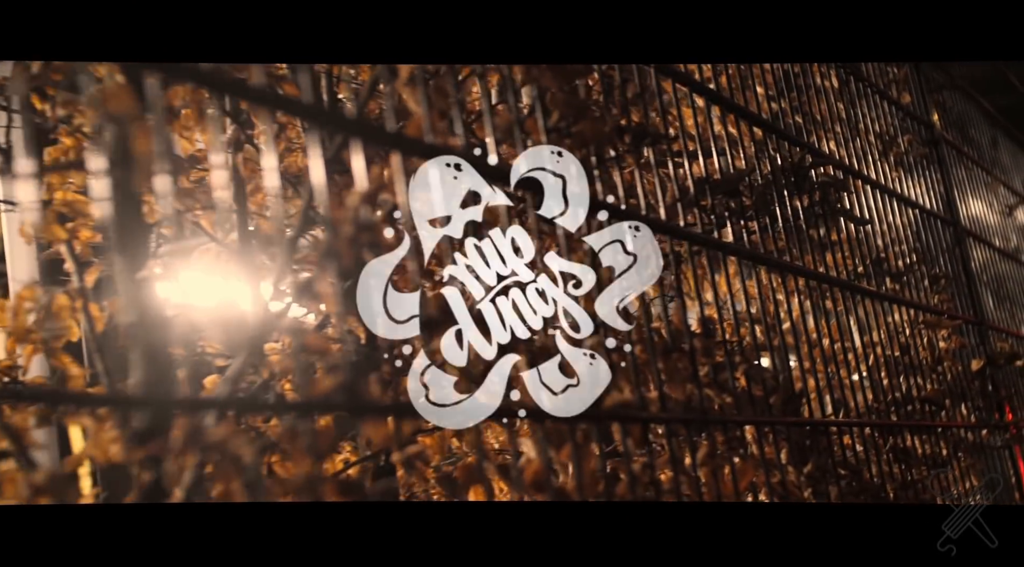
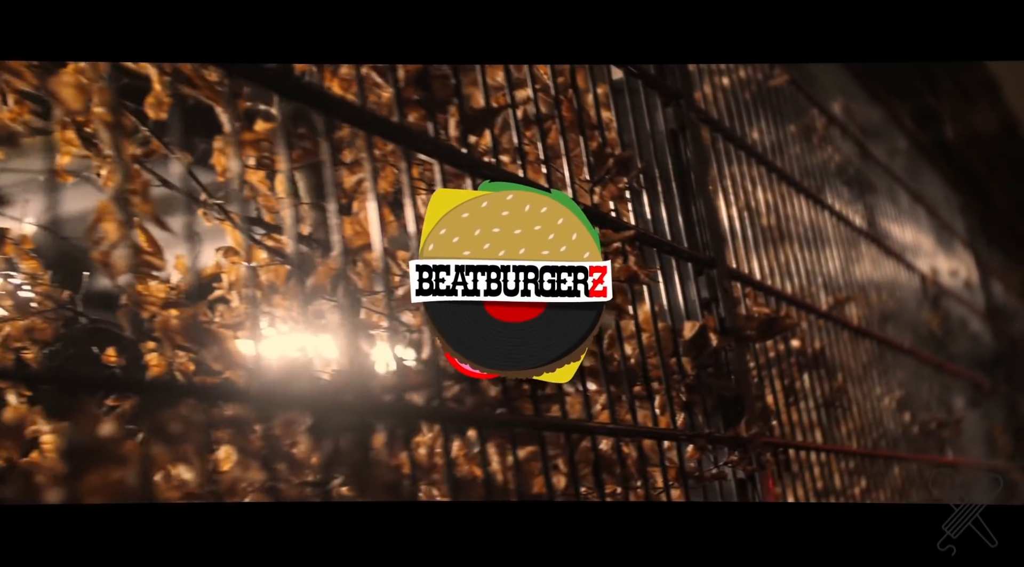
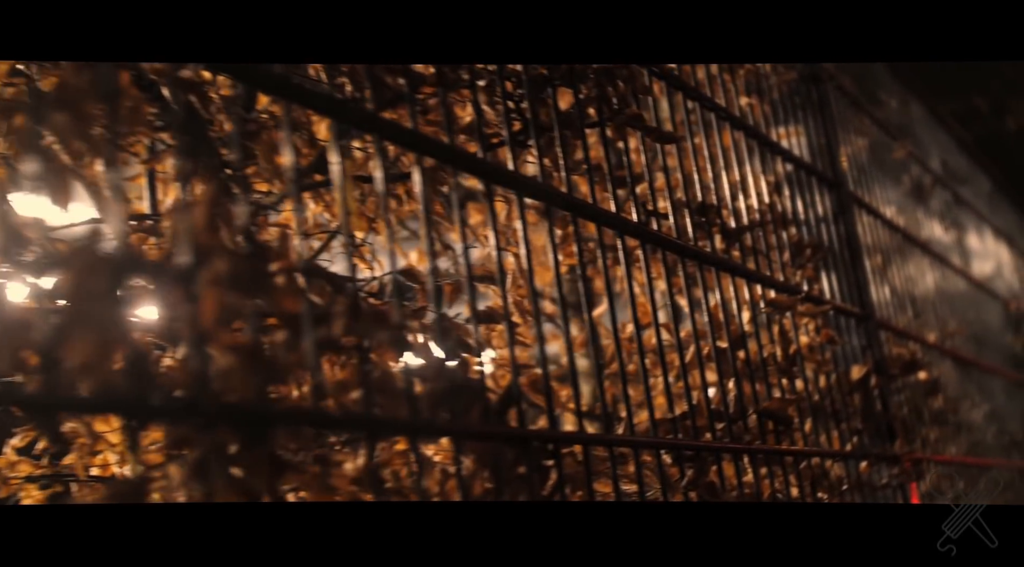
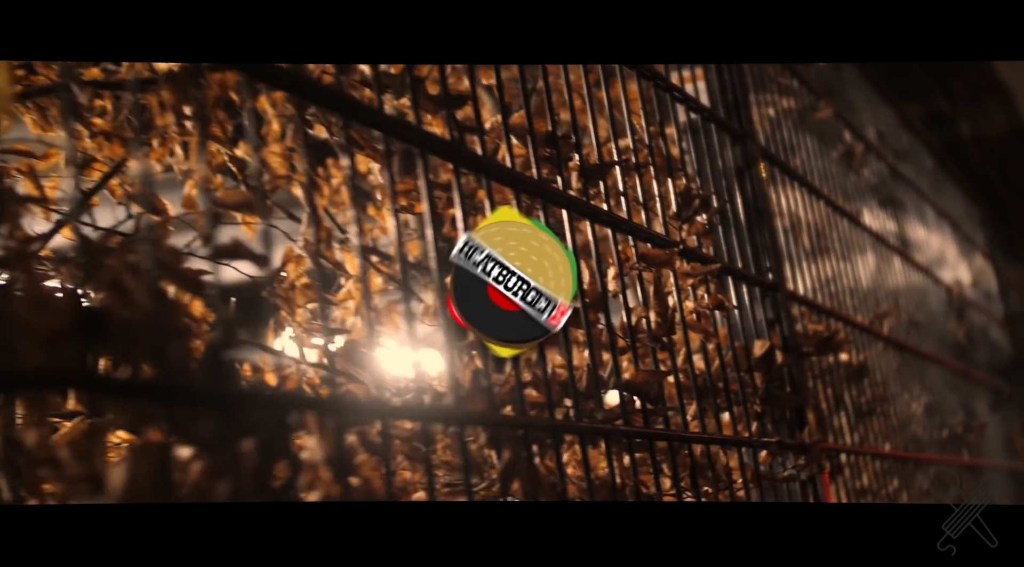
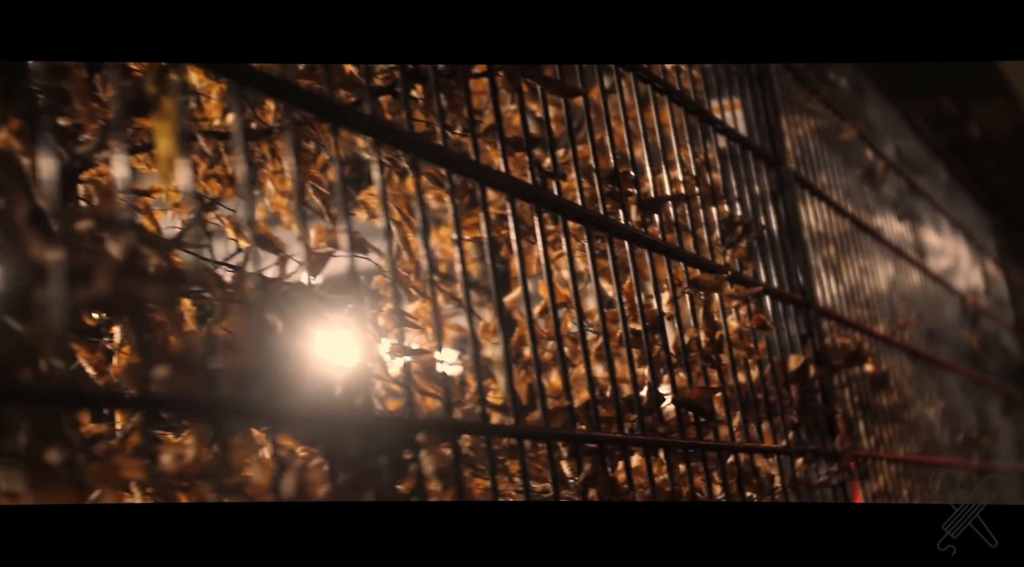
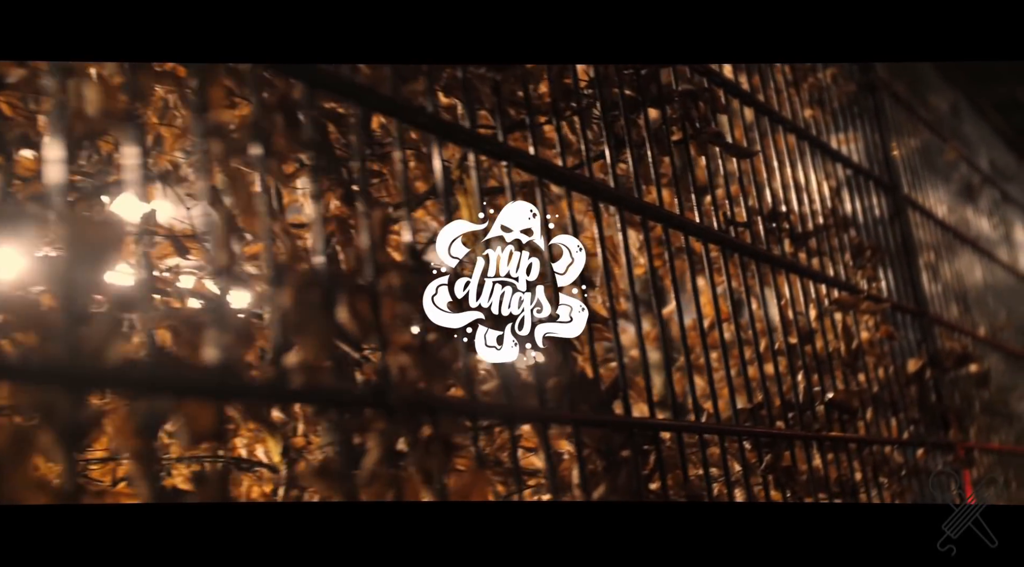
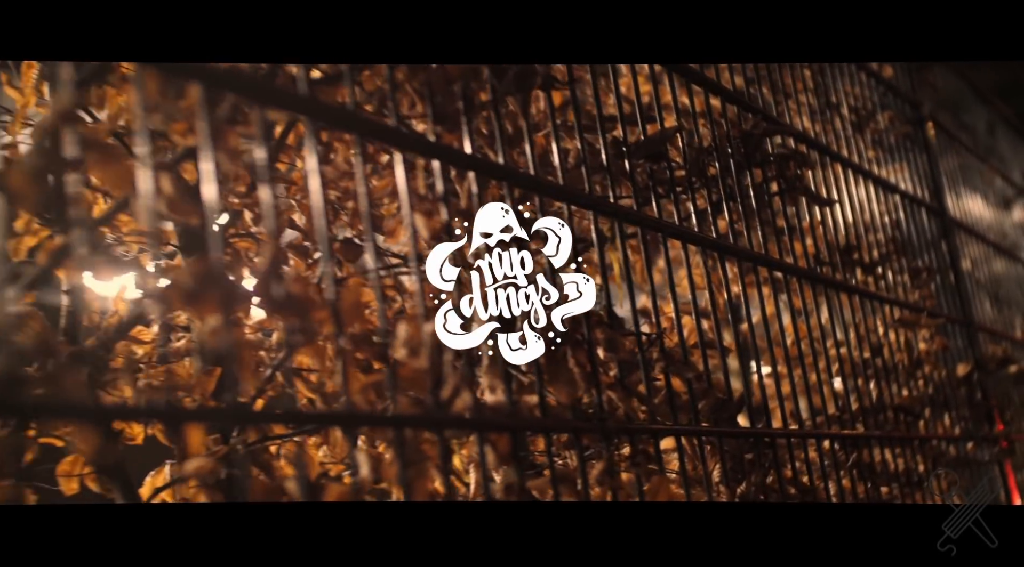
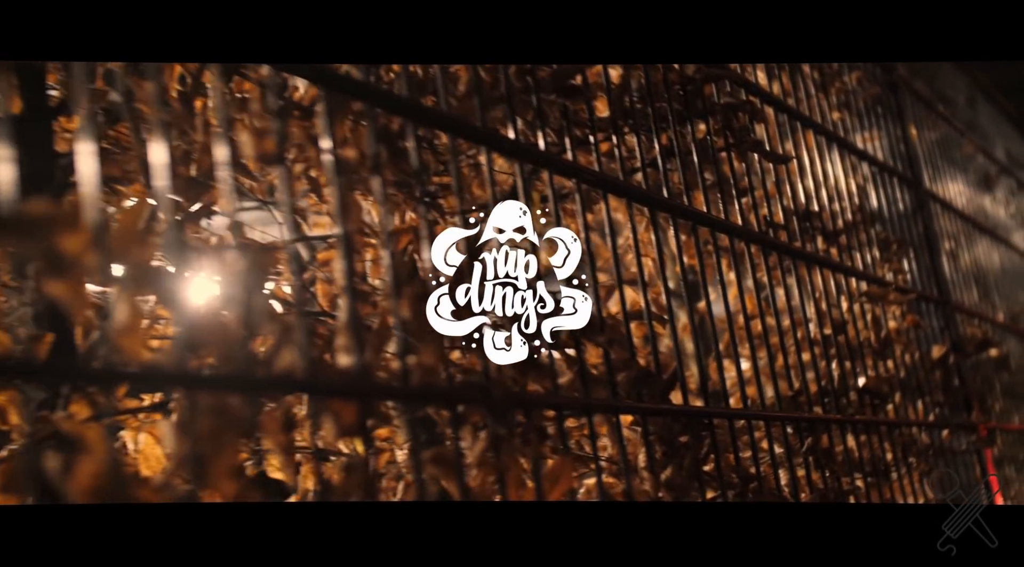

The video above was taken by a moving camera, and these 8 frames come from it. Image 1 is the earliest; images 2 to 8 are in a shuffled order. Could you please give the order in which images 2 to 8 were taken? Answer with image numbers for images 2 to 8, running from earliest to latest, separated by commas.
7, 8, 6, 3, 5, 4, 2
